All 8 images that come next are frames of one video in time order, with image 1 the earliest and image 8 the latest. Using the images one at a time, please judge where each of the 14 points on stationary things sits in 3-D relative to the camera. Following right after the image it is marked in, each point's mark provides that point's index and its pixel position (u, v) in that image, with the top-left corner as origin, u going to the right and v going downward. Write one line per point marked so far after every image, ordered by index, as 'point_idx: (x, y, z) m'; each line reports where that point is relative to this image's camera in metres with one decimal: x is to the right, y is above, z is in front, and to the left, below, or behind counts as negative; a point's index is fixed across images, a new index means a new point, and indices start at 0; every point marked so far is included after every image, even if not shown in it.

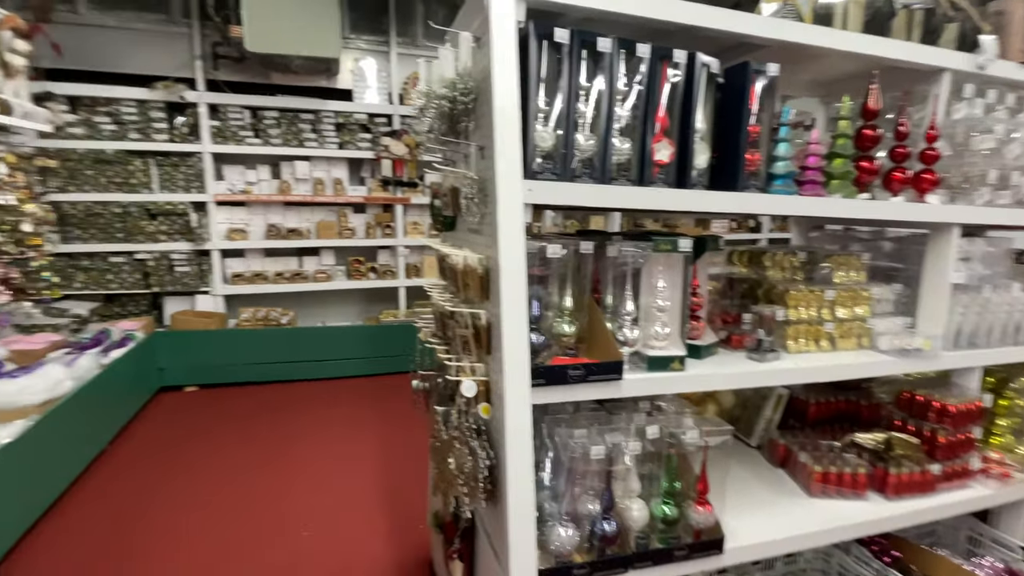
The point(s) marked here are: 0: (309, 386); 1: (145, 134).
0: (-1.5, -0.7, +4.0) m
1: (-2.5, +1.0, +3.7) m
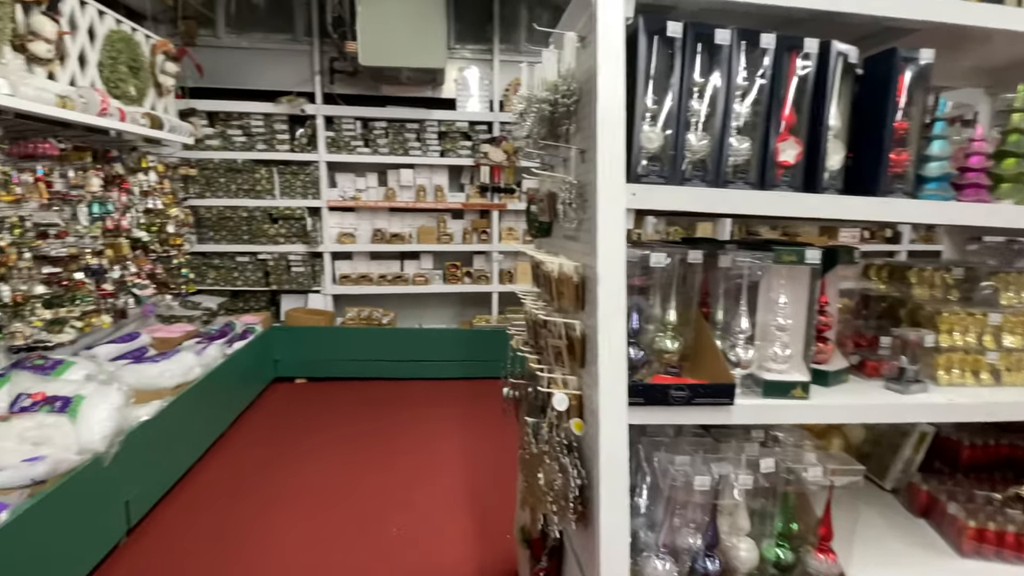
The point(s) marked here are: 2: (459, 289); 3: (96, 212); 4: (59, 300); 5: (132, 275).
0: (-0.8, -0.7, +4.1) m
1: (-1.8, +1.0, +4.0) m
2: (-0.4, 0.0, +4.3) m
3: (-2.3, +0.4, +3.0) m
4: (-2.3, -0.1, +2.8) m
5: (-2.3, +0.1, +3.3) m
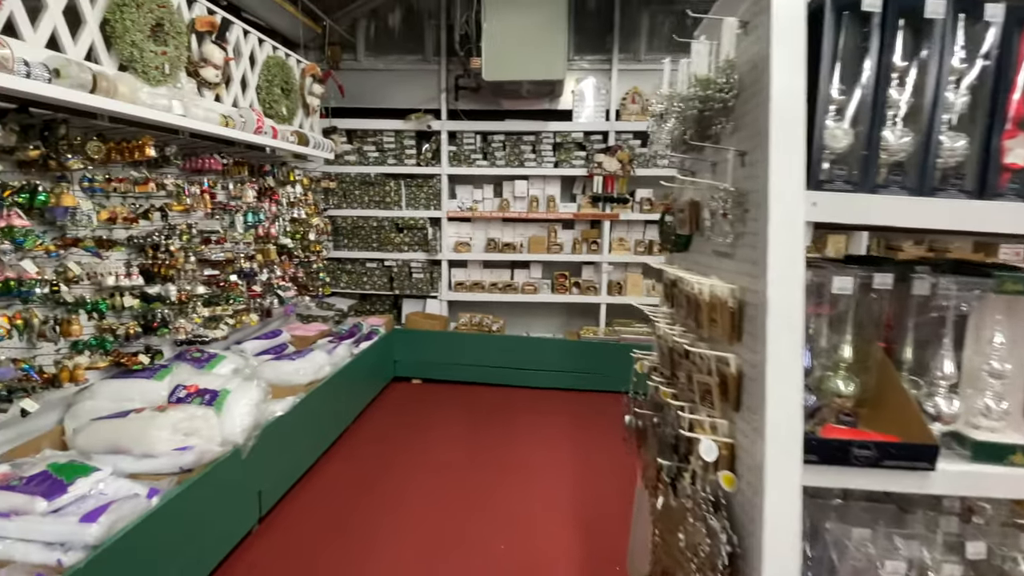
0: (0.0, -0.8, +4.1) m
1: (-0.9, +1.0, +4.2) m
2: (+0.4, -0.1, +4.2) m
3: (-1.6, +0.4, +3.3) m
4: (-1.7, -0.1, +3.1) m
5: (-1.5, +0.1, +3.6) m
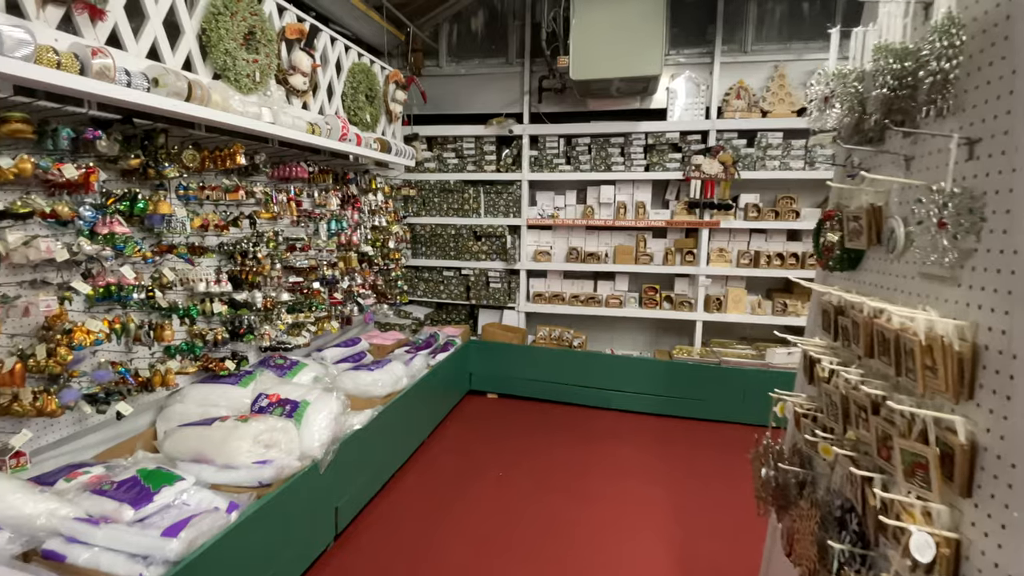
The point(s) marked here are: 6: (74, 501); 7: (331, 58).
0: (+0.6, -0.9, +3.9) m
1: (-0.2, +0.9, +4.1) m
2: (+1.0, -0.2, +3.9) m
3: (-1.1, +0.4, +3.3) m
4: (-1.2, -0.1, +3.1) m
5: (-1.0, 0.0, +3.6) m
6: (-1.4, -0.7, +1.7) m
7: (-1.0, +1.2, +2.9) m
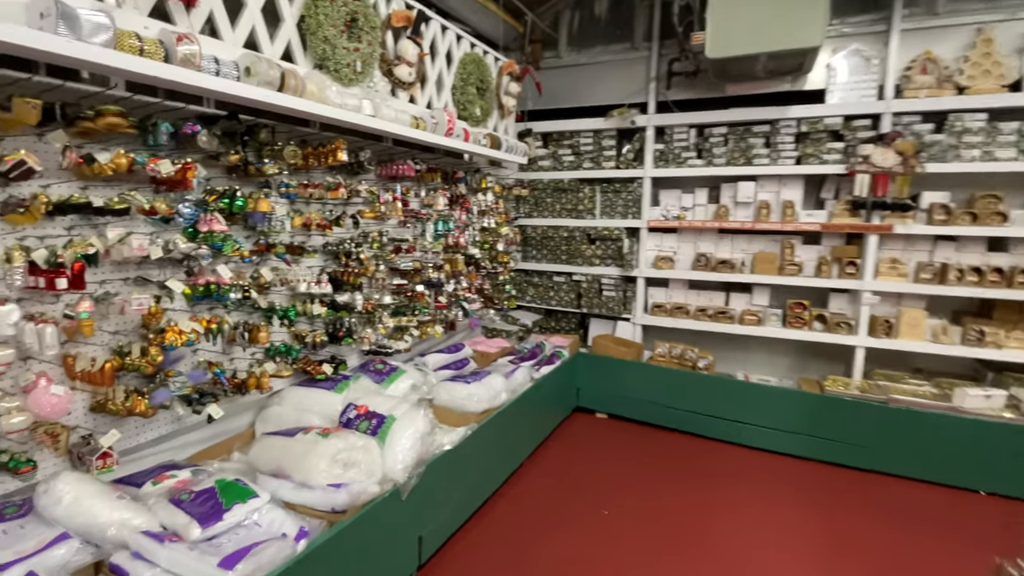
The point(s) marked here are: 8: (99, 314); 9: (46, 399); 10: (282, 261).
0: (+1.3, -1.0, +3.3) m
1: (+0.6, +0.9, +3.8) m
2: (+1.7, -0.3, +3.3) m
3: (-0.4, +0.3, +3.1) m
4: (-0.6, -0.1, +3.0) m
5: (-0.3, 0.0, +3.4) m
6: (-1.1, -0.7, +1.6) m
7: (-0.4, +1.2, +2.7) m
8: (-1.3, -0.1, +1.8) m
9: (-1.3, -0.3, +1.5) m
10: (-1.0, +0.1, +2.3) m
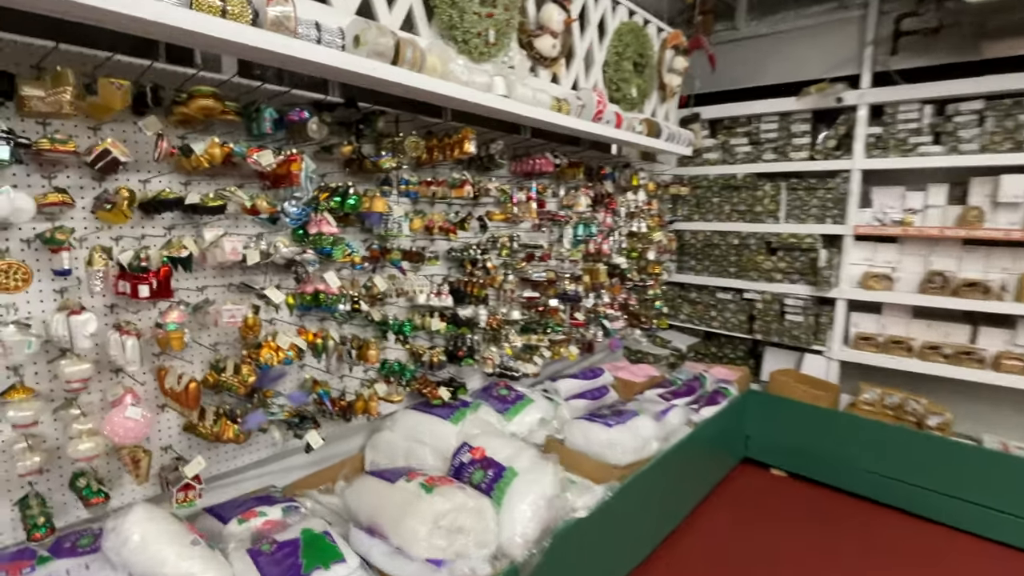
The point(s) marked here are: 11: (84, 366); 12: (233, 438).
0: (+2.0, -1.1, +2.4) m
1: (+1.5, +0.7, +3.0) m
2: (+2.4, -0.5, +2.3) m
3: (+0.3, +0.3, +2.7) m
4: (+0.1, -0.2, +2.6) m
5: (+0.5, -0.1, +2.9) m
6: (-0.7, -0.7, +1.4) m
7: (+0.3, +1.1, +2.3) m
8: (-0.9, -0.1, +1.6) m
9: (-0.9, -0.3, +1.3) m
10: (-0.4, +0.1, +2.0) m
11: (-1.0, -0.2, +1.3) m
12: (-0.8, -0.4, +1.5) m
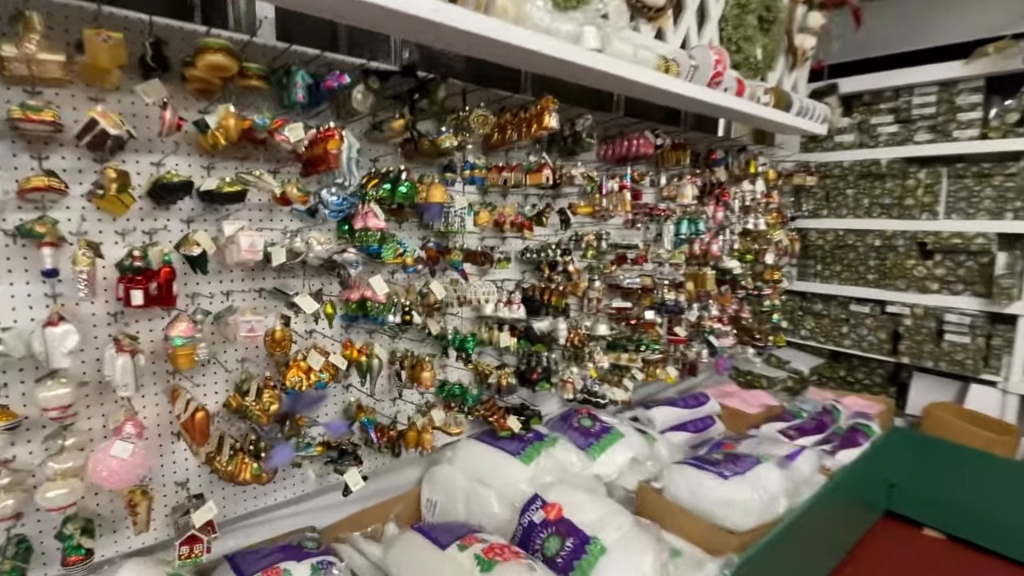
0: (+2.3, -1.2, +1.7) m
1: (+1.9, +0.7, +2.4) m
2: (+2.7, -0.5, +1.5) m
3: (+0.7, +0.2, +2.2) m
4: (+0.4, -0.2, +2.1) m
5: (+0.9, -0.1, +2.4) m
6: (-0.6, -0.7, +1.1) m
7: (+0.6, +1.1, +1.8) m
8: (-0.7, -0.1, +1.3) m
9: (-0.8, -0.3, +1.1) m
10: (-0.2, 0.0, +1.6) m
11: (-0.8, -0.2, +1.0) m
12: (-0.6, -0.4, +1.3) m
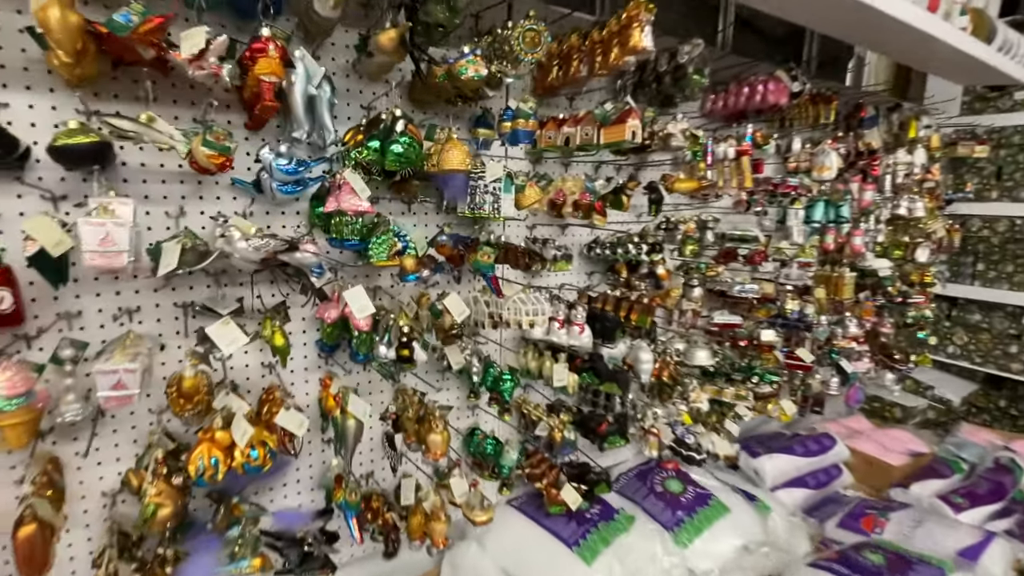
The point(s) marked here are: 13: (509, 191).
0: (+2.3, -1.3, +1.0) m
1: (+2.1, +0.6, +1.6) m
2: (+2.8, -0.6, +0.6) m
3: (+0.9, +0.2, +1.6) m
4: (+0.6, -0.2, +1.5) m
5: (+1.1, -0.2, +1.7) m
6: (-0.5, -0.7, +0.6) m
7: (+0.8, +1.0, +1.1) m
8: (-0.6, -0.1, +0.8) m
9: (-0.7, -0.4, +0.6) m
10: (0.0, 0.0, +1.1) m
11: (-0.8, -0.2, +0.6) m
12: (-0.5, -0.5, +0.8) m
13: (0.0, +0.2, +1.1) m
